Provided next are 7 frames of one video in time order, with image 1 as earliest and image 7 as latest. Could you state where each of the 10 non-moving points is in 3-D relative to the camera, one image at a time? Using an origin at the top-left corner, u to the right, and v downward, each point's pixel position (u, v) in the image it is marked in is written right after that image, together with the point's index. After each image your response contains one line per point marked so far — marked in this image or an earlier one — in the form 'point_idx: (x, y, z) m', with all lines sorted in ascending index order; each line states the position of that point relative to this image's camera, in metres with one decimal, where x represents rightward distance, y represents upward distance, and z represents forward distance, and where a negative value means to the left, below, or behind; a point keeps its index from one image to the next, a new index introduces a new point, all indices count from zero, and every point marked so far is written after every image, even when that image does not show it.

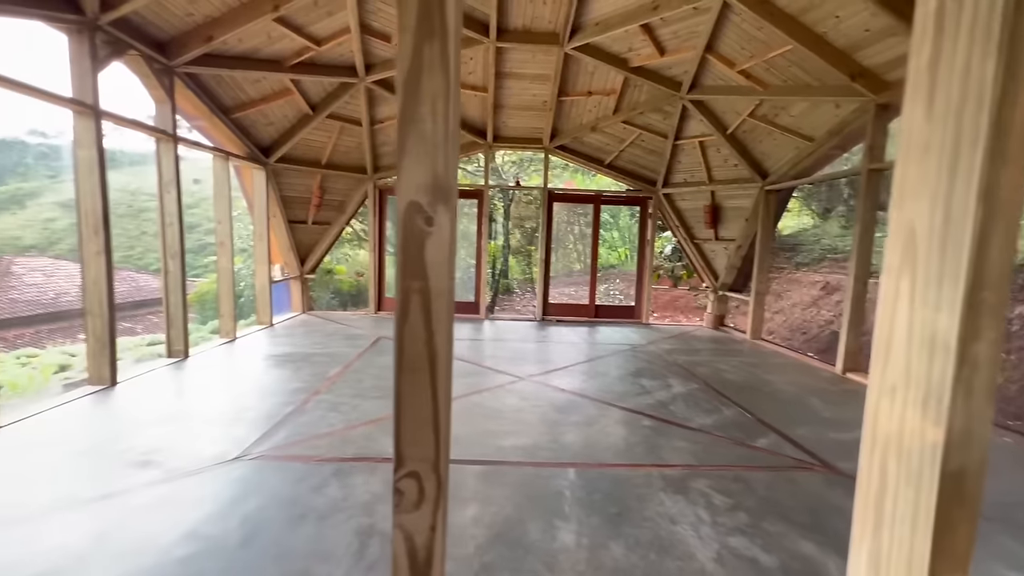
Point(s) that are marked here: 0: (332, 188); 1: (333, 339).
0: (-3.3, +1.8, +8.7) m
1: (-2.5, -0.7, +6.6) m
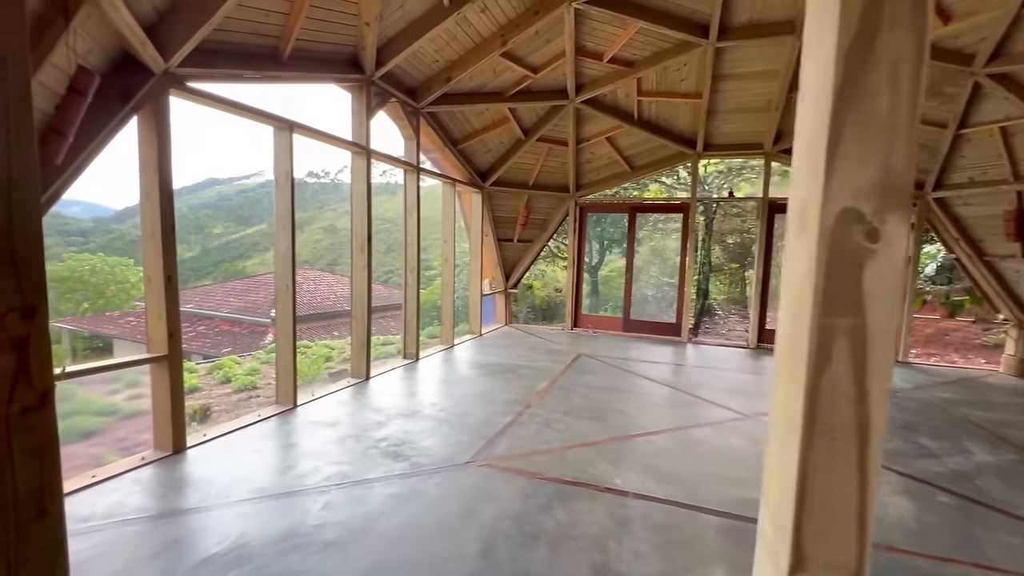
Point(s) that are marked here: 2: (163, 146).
0: (+0.5, +1.6, +9.1) m
1: (+0.4, -0.9, +6.8) m
2: (-2.3, +0.9, +3.1) m
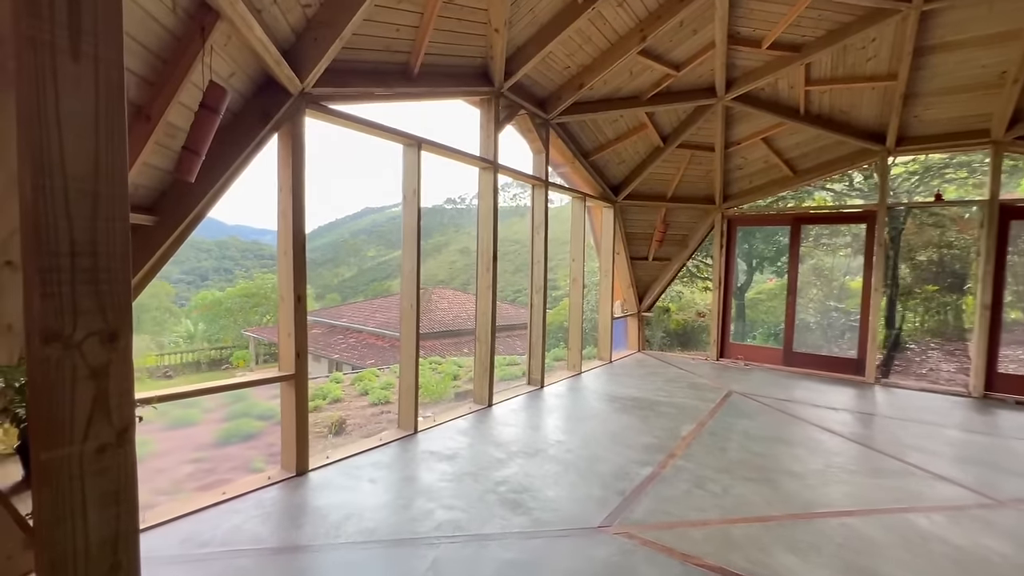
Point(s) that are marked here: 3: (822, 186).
0: (+2.9, +1.2, +8.2) m
1: (+2.1, -1.3, +6.0) m
2: (-1.4, +0.8, +3.1) m
3: (+4.8, +1.5, +7.3) m
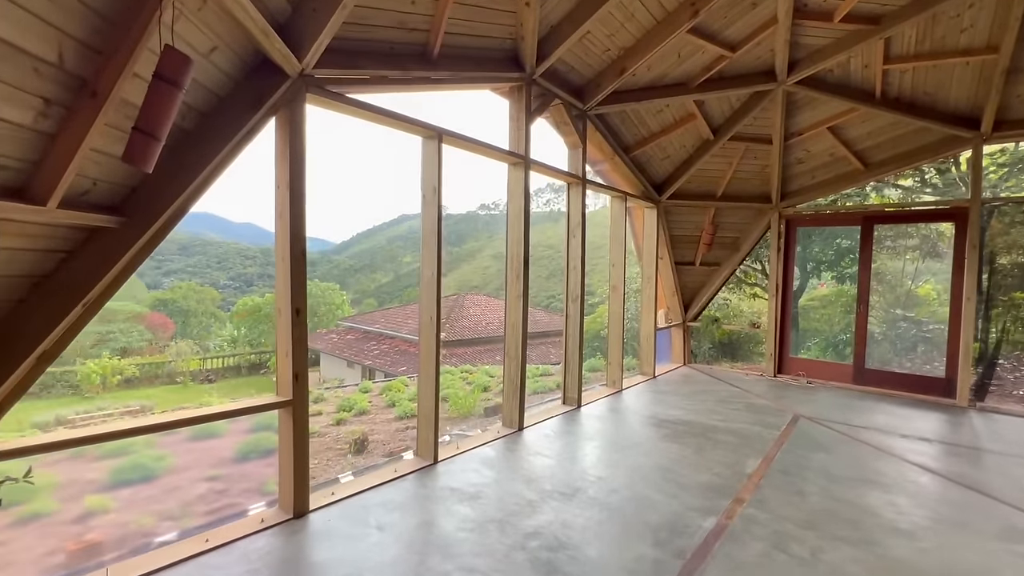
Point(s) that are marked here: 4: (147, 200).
0: (+3.4, +1.0, +7.4) m
1: (+2.5, -1.4, +5.3) m
2: (-1.2, +0.7, +2.7) m
3: (+5.2, +1.4, +6.4) m
4: (-1.7, +0.4, +2.2) m
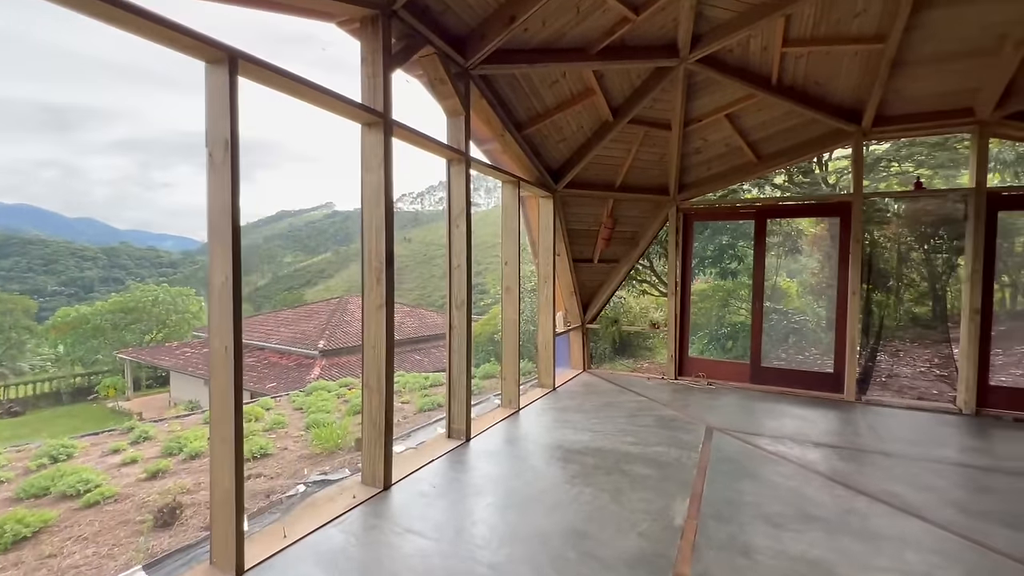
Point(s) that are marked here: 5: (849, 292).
0: (+1.7, +1.1, +6.9) m
1: (+1.3, -1.4, +4.6) m
2: (-1.8, +0.7, +1.3) m
3: (+3.7, +1.5, +6.3) m
4: (-2.2, +0.3, +0.7) m
5: (+4.2, 0.0, +5.9) m
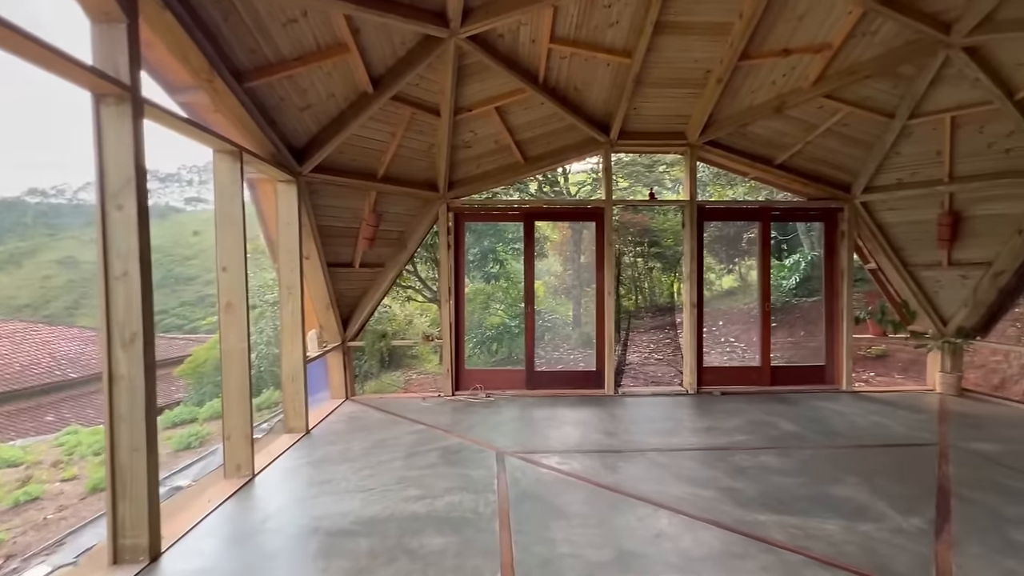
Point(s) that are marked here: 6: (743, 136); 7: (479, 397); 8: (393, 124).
0: (-1.6, +0.9, +6.0) m
1: (-0.7, -1.4, +3.7) m
2: (-1.9, +0.5, -0.7) m
3: (+0.5, +1.5, +6.4) m
4: (-1.9, +0.2, -1.4) m
5: (+1.2, 0.0, +6.3) m
6: (+3.1, +2.0, +6.3) m
7: (-0.5, -1.4, +6.2) m
8: (-1.3, +1.8, +5.1) m
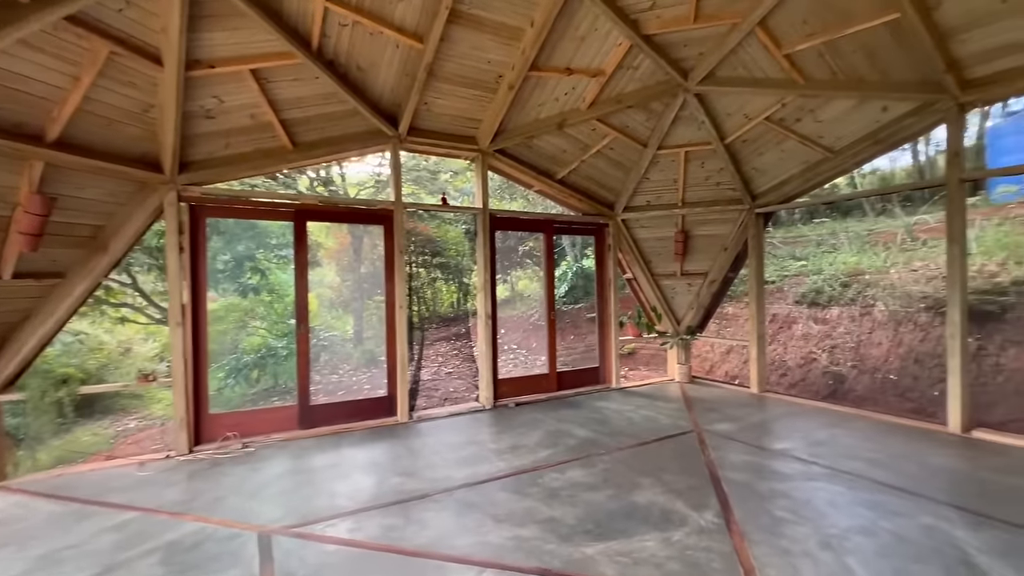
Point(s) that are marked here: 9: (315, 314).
0: (-3.8, +0.8, +4.0) m
1: (-1.9, -1.5, +2.4) m
2: (-1.1, +0.5, -2.0) m
3: (-2.2, +1.3, +5.3) m
4: (-0.8, +0.2, -2.7) m
5: (-1.4, -0.2, +5.6) m
6: (+0.2, +1.9, +6.4) m
7: (-2.9, -1.6, +4.7) m
8: (-3.2, +1.6, +3.4) m
9: (-2.1, -0.4, +5.3) m
